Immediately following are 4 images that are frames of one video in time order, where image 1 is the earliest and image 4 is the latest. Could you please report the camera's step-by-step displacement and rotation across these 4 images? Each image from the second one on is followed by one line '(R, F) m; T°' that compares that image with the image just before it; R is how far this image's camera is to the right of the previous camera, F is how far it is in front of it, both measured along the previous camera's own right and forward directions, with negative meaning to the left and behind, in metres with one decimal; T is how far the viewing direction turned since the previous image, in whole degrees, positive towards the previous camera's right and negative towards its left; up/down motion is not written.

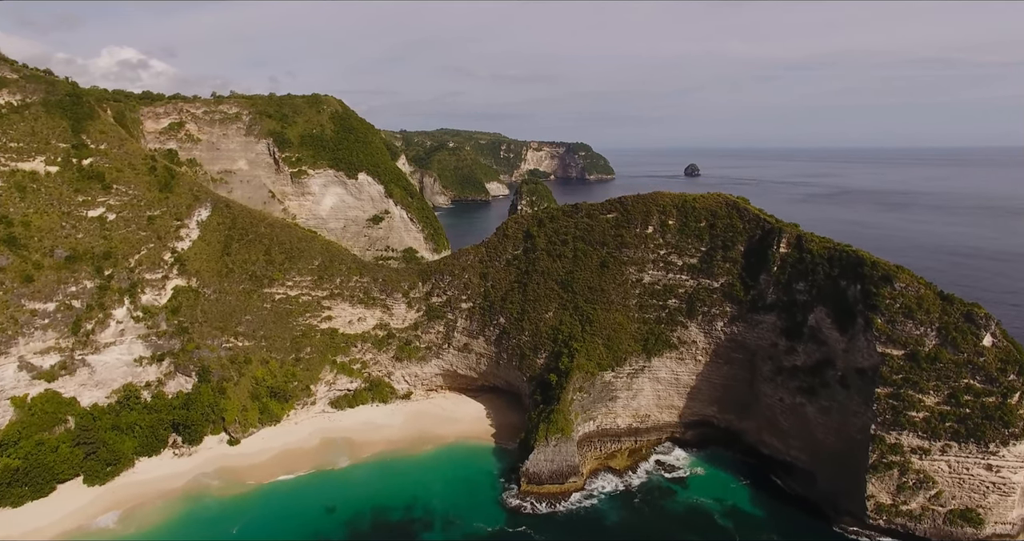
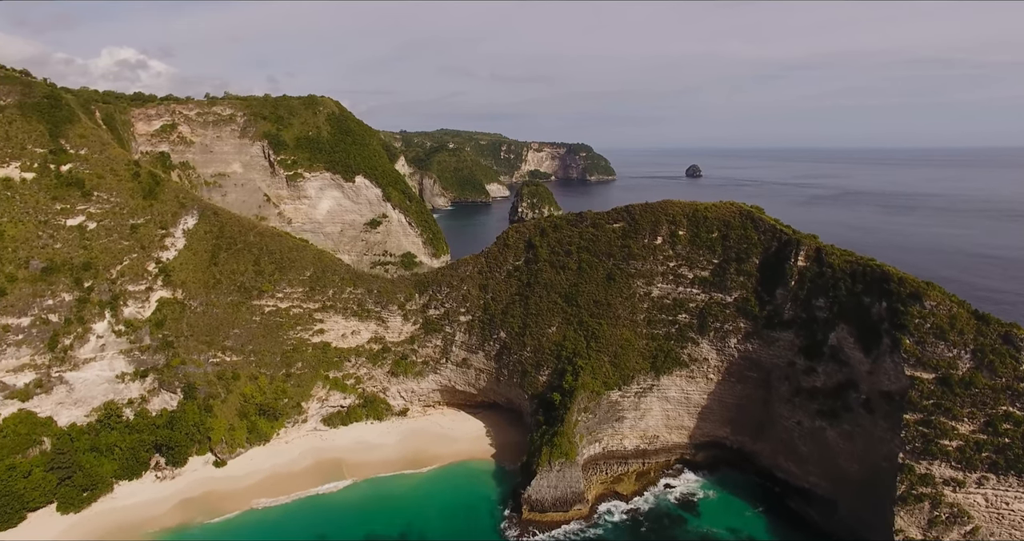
(0.0, +1.5) m; 0°
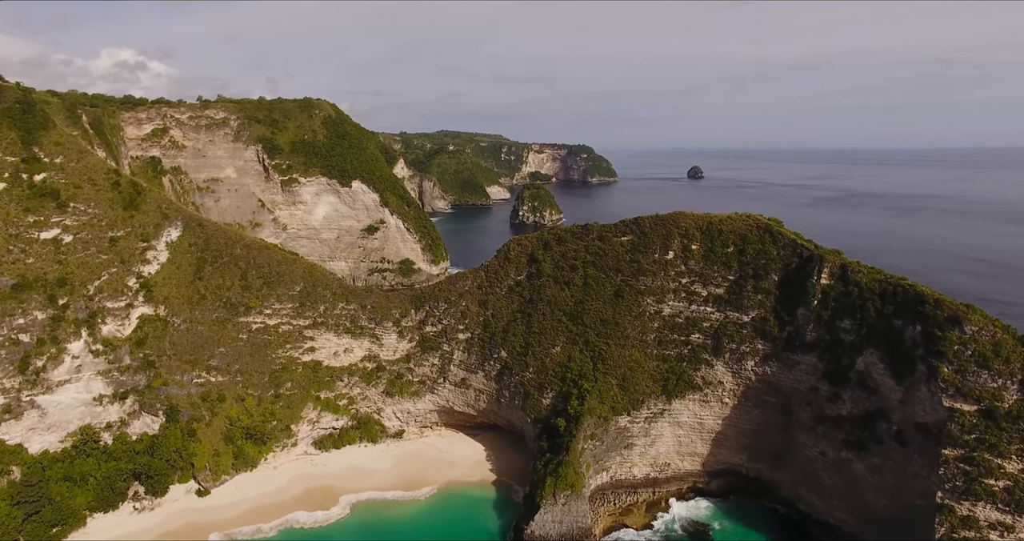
(0.0, +1.6) m; 0°
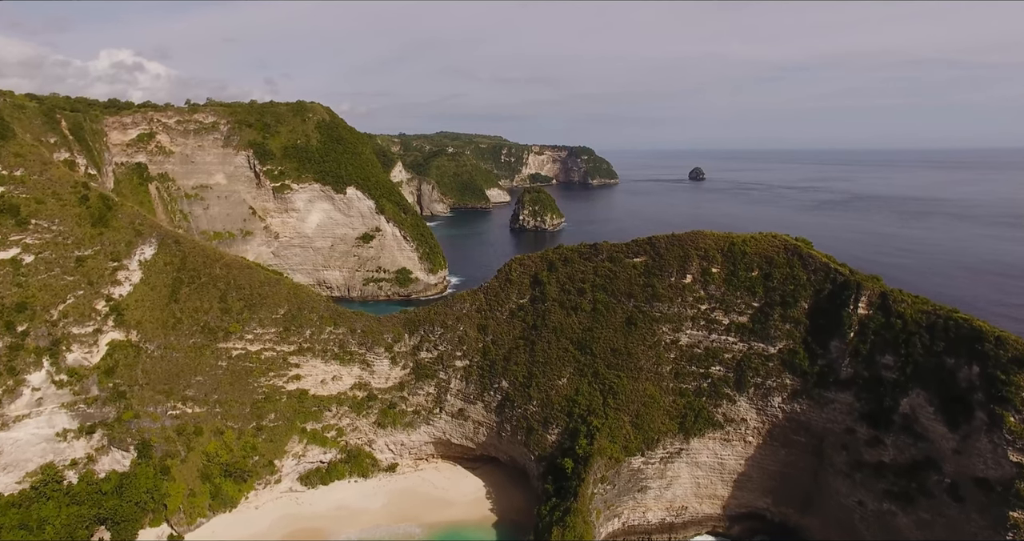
(-0.1, +2.2) m; 0°
